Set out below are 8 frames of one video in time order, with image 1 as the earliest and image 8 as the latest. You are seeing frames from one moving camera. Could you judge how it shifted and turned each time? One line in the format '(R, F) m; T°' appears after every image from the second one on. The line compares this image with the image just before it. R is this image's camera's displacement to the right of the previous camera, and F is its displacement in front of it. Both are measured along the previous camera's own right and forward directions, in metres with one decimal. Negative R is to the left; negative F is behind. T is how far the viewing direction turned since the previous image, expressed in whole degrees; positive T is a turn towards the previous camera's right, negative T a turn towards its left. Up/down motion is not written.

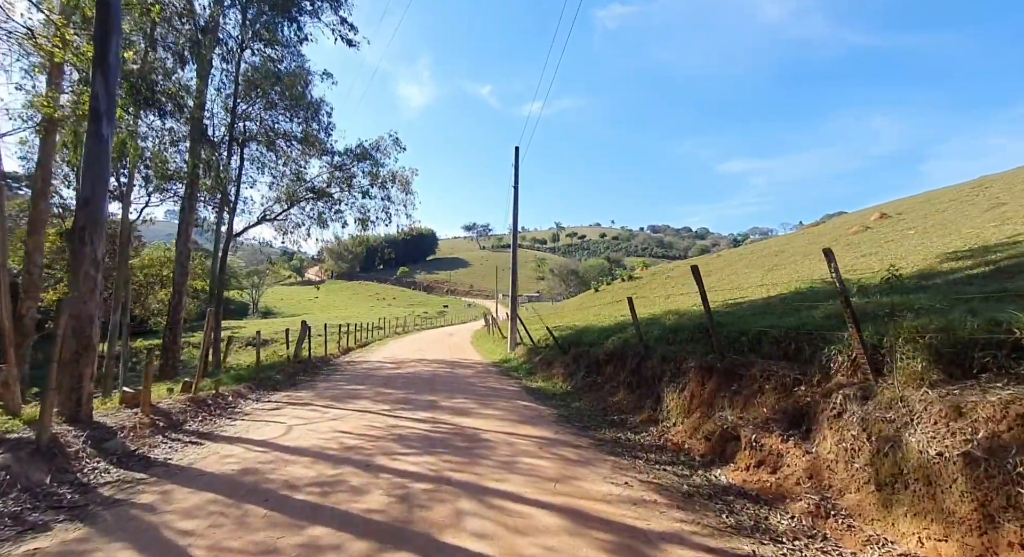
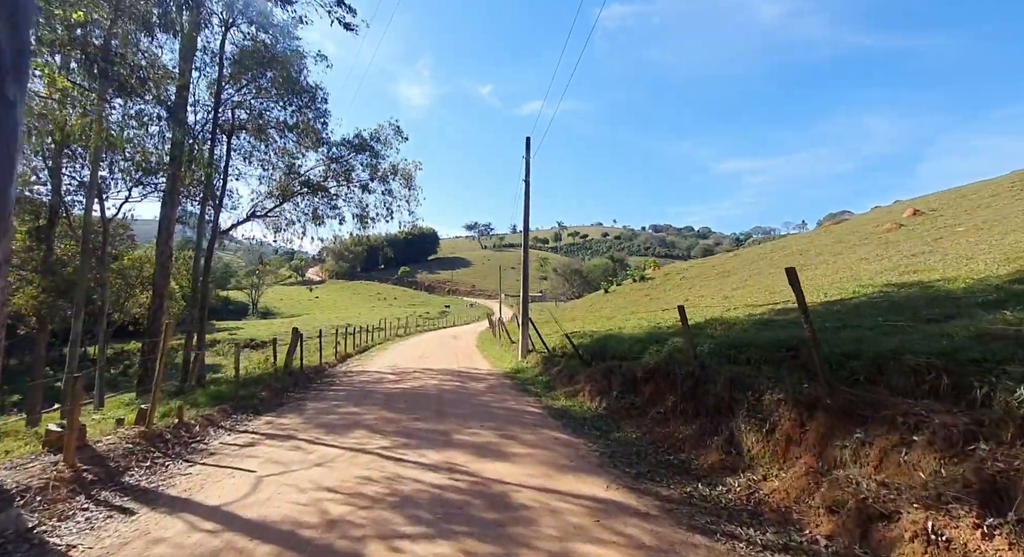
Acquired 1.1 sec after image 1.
(-0.4, +1.5) m; 0°
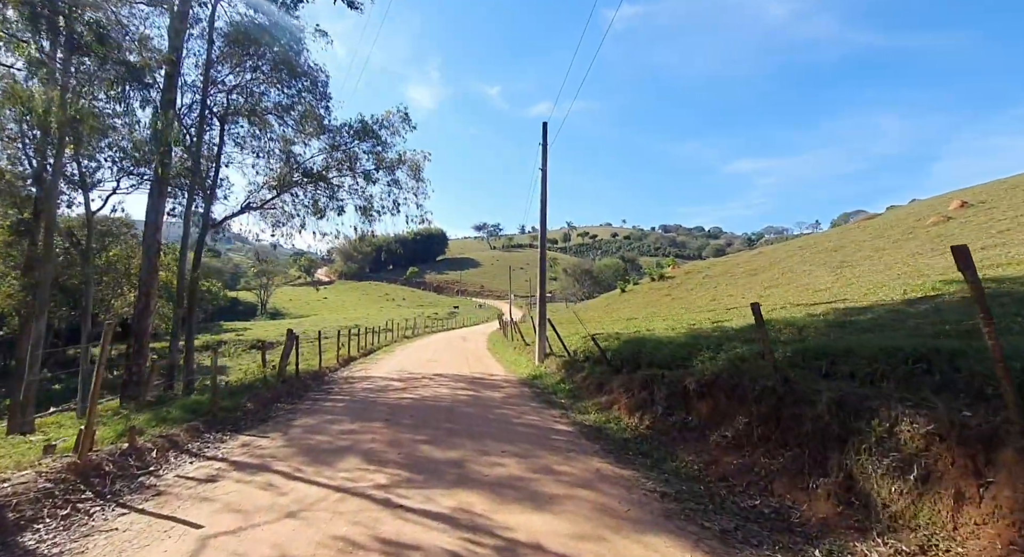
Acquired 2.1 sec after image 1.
(-0.3, +1.4) m; -1°
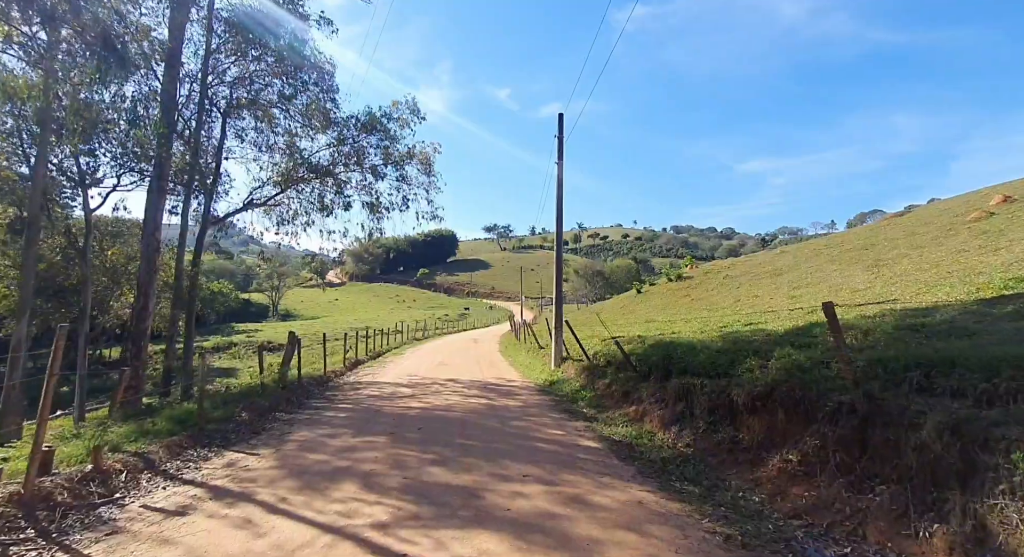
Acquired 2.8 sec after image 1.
(-0.1, +0.9) m; -1°
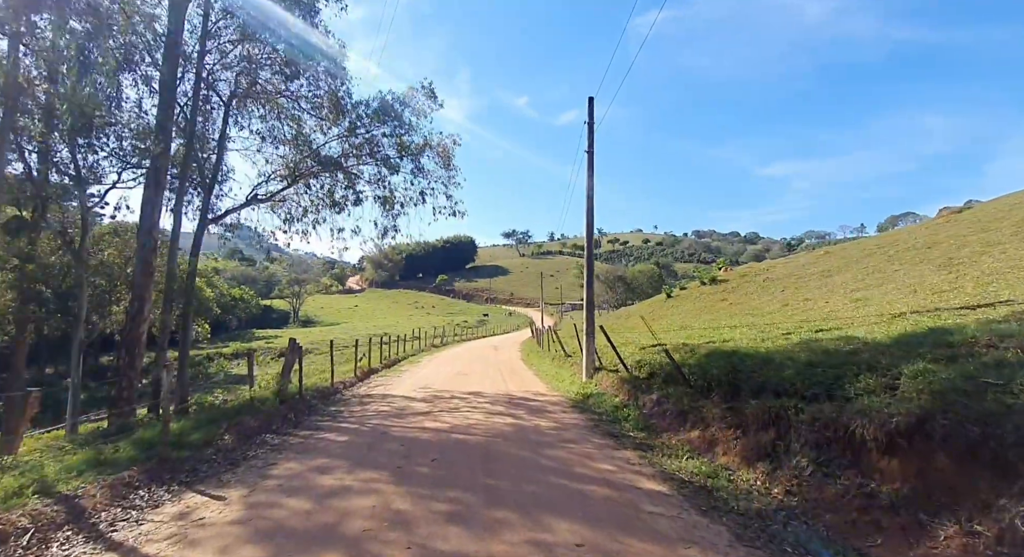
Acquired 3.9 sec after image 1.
(-0.2, +1.5) m; -2°
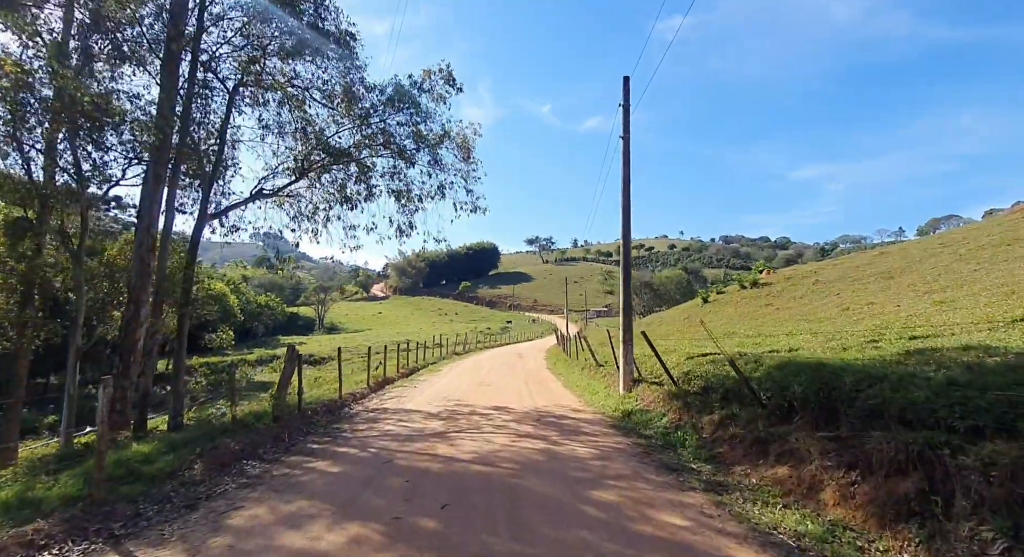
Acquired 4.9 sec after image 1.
(-0.1, +1.5) m; -3°
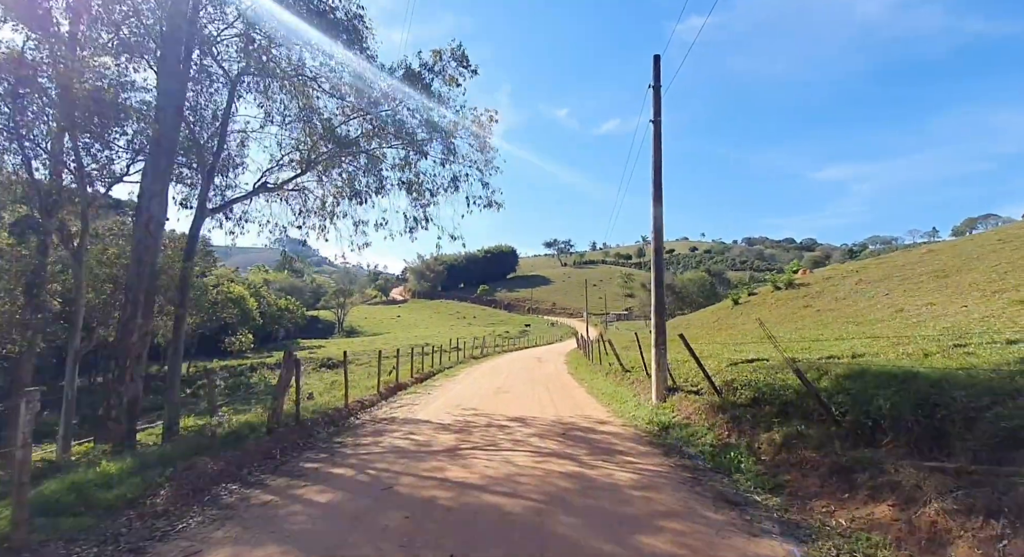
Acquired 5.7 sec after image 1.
(-0.1, +1.0) m; -2°
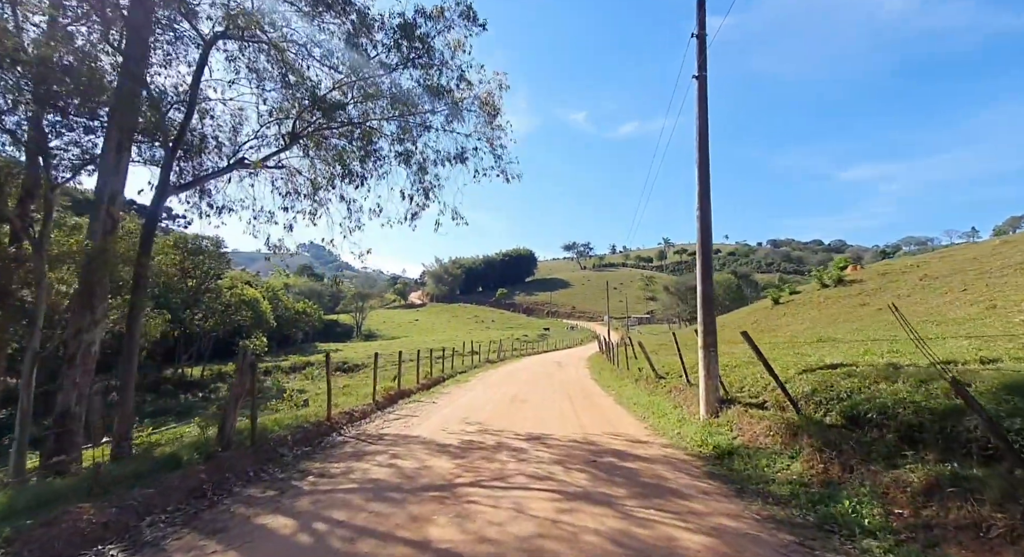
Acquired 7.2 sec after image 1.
(+0.1, +1.9) m; -2°
